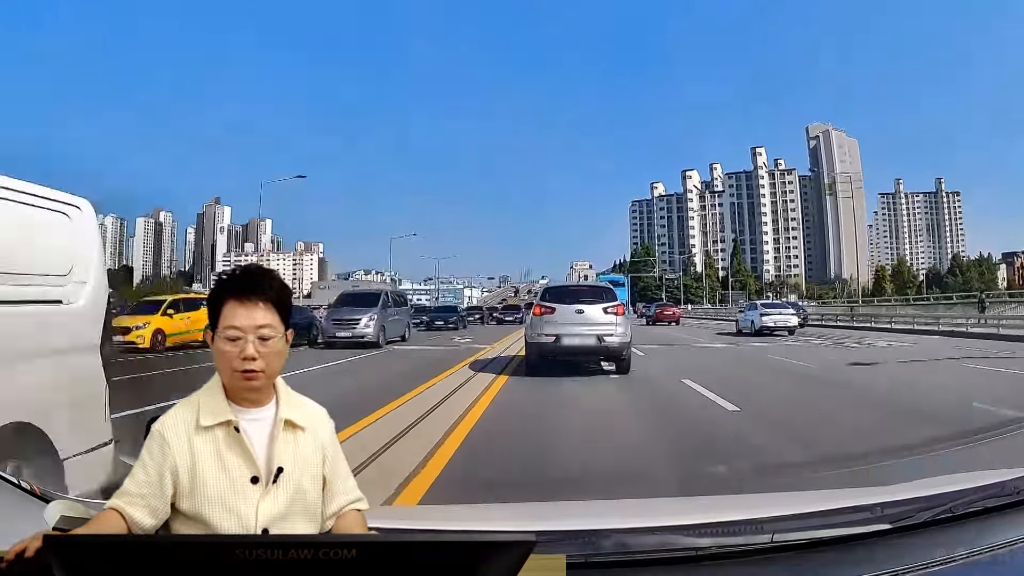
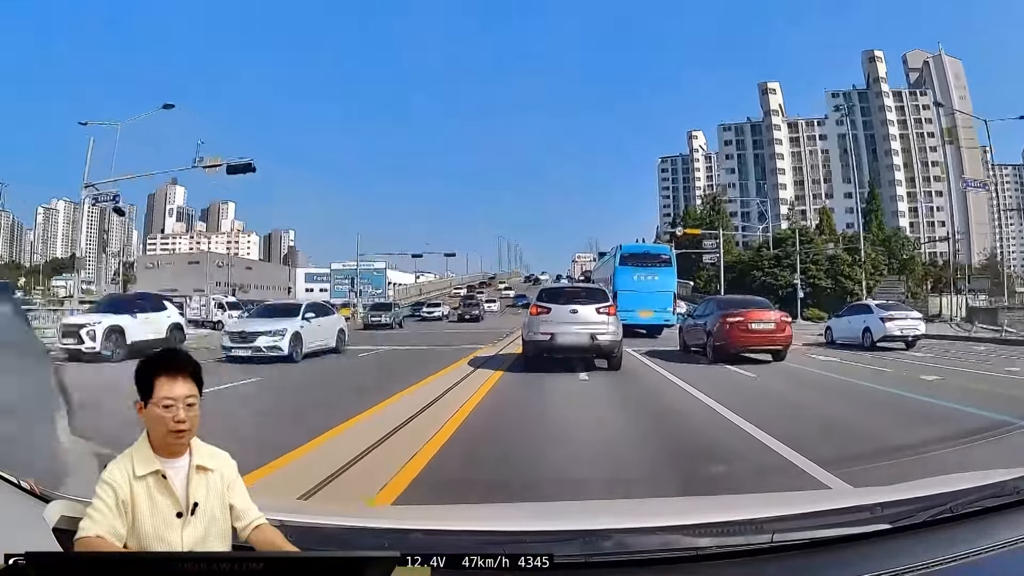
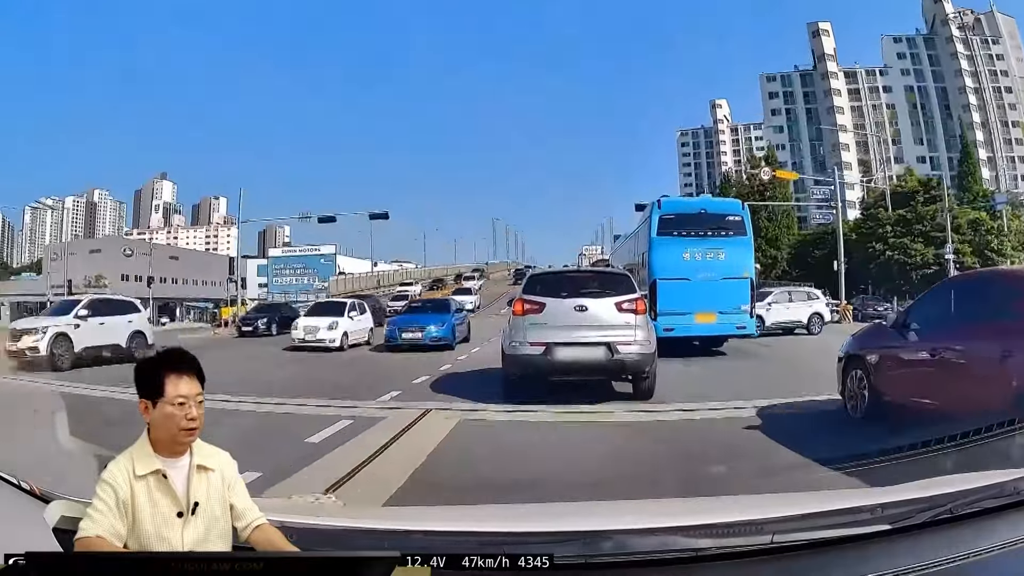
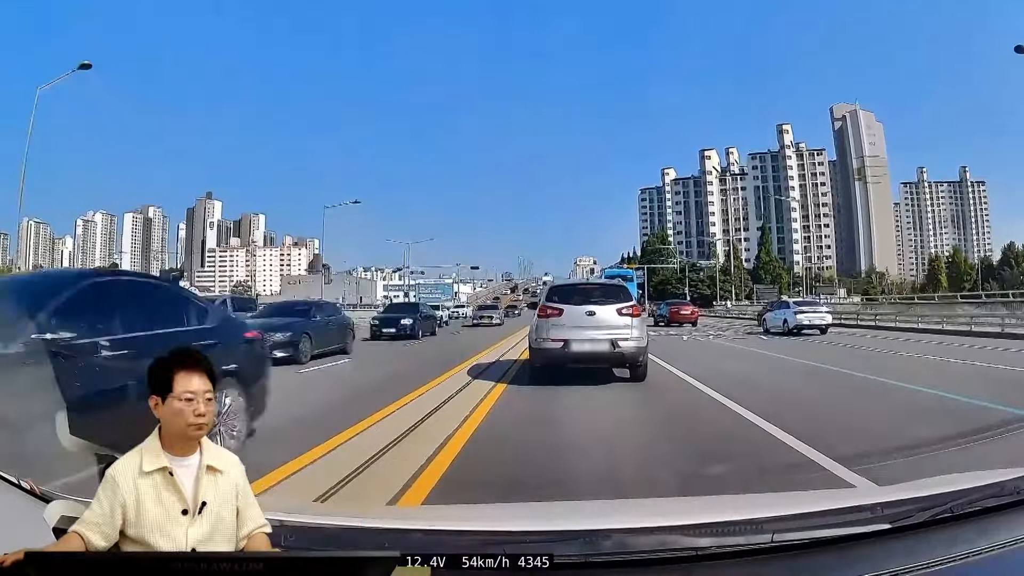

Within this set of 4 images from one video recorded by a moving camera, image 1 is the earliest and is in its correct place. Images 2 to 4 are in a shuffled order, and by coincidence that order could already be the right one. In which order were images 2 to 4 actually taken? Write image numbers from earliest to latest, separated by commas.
4, 2, 3
